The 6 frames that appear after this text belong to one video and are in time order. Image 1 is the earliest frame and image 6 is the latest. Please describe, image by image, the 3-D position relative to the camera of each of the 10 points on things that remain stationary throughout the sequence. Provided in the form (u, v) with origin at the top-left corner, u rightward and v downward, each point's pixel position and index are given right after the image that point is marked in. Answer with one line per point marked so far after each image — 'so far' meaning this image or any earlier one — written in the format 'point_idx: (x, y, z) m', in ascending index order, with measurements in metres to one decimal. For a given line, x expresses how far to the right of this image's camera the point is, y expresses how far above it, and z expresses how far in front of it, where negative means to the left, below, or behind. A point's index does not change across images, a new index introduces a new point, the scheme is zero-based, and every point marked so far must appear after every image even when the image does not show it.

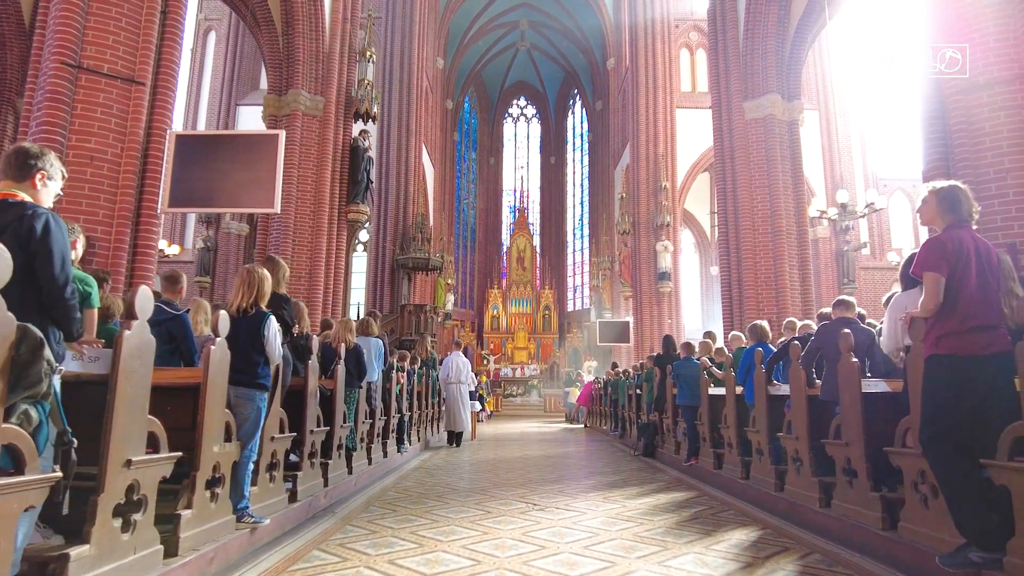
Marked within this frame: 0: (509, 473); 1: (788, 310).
0: (0.0, -1.9, +6.3) m
1: (+4.7, -0.4, +10.5) m
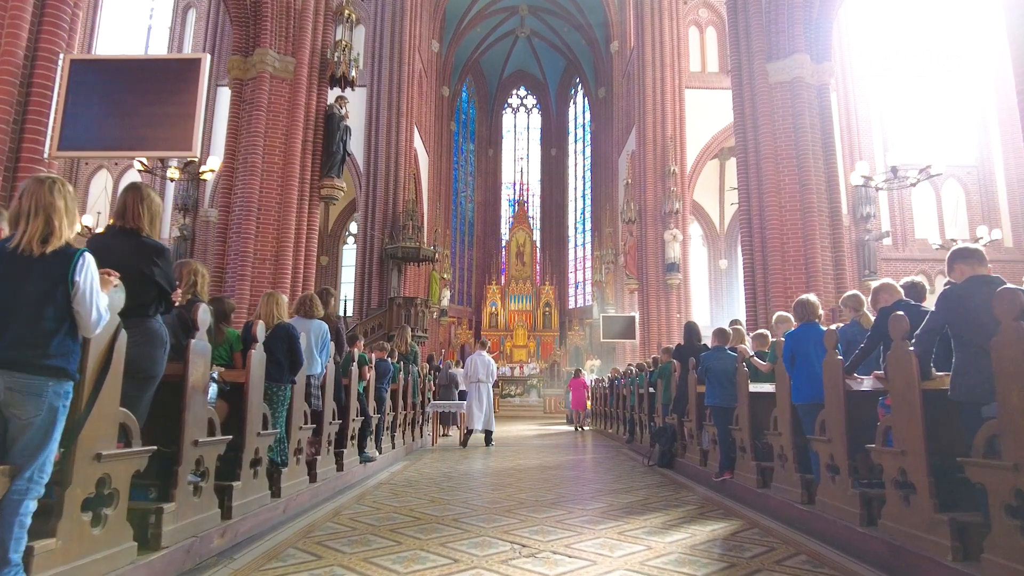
0: (-0.1, -1.7, +5.1) m
1: (+4.6, -0.2, +9.2) m
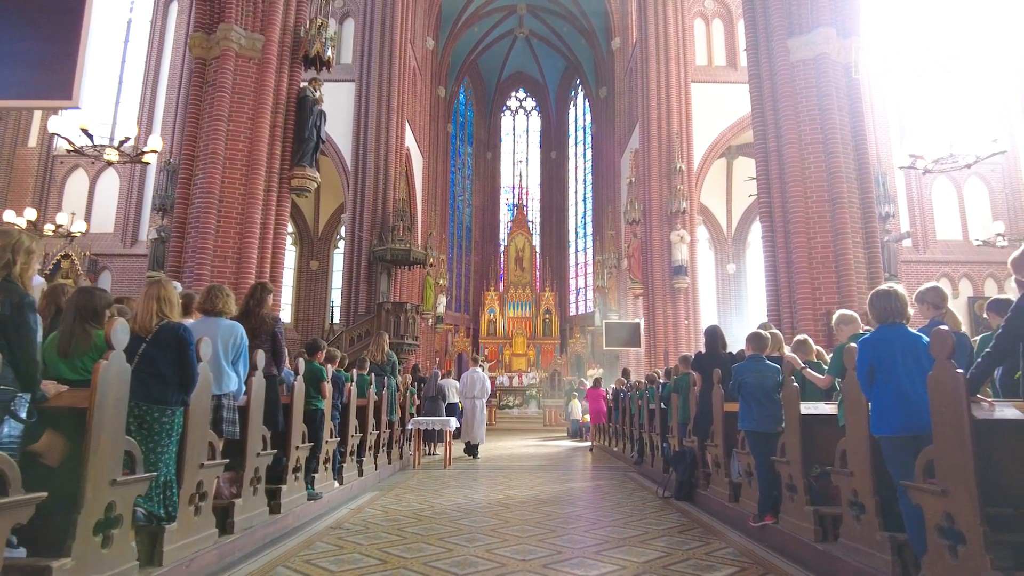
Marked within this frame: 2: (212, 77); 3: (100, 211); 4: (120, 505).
0: (-0.2, -1.6, +4.0) m
1: (+4.5, -0.2, +8.1) m
2: (-4.3, +3.0, +8.8) m
3: (-11.5, +2.2, +17.4) m
4: (-1.6, -0.9, +2.5) m
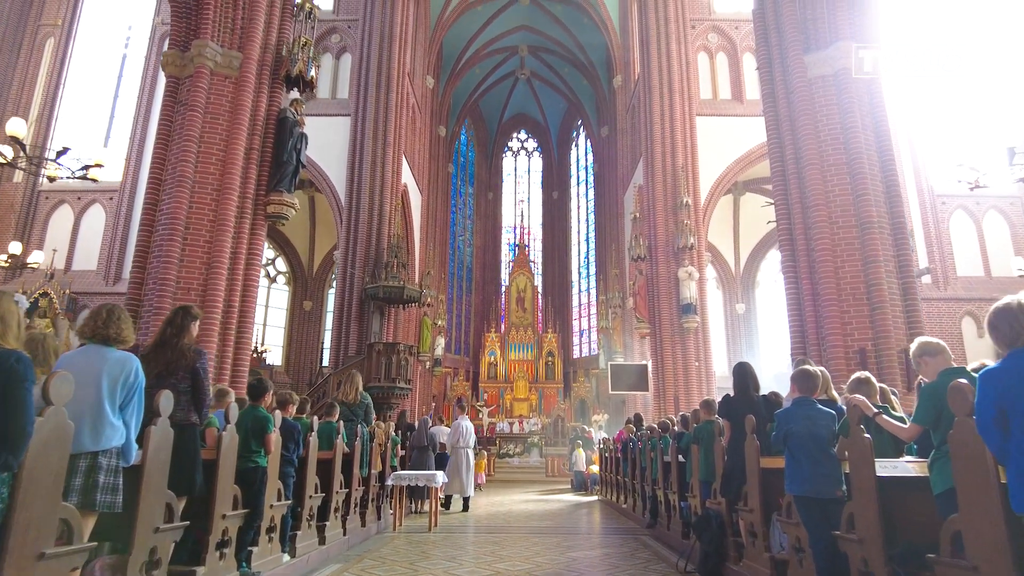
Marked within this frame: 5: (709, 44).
0: (-0.3, -1.7, +3.0) m
1: (+4.4, -0.6, +7.2) m
2: (-4.3, +2.5, +8.2) m
3: (-11.5, +1.1, +16.7) m
4: (-1.7, -0.9, +1.6) m
5: (+5.8, +7.2, +18.3) m
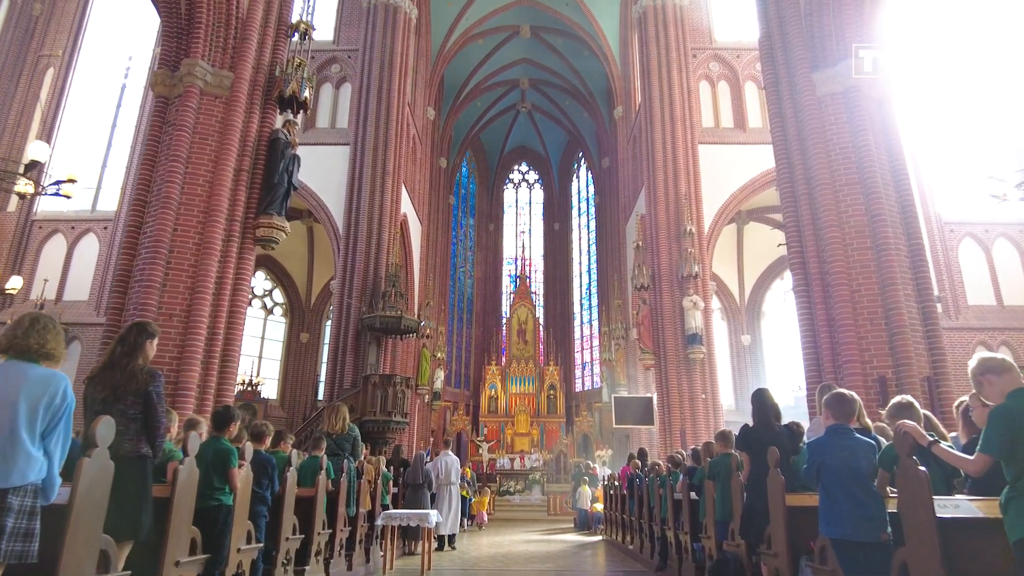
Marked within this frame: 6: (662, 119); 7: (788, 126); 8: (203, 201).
0: (-0.4, -1.8, +2.5) m
1: (+4.4, -0.8, +6.8) m
2: (-4.3, +2.2, +8.0) m
3: (-11.5, +0.3, +16.4) m
4: (-1.7, -0.8, +1.2) m
5: (+5.8, +6.3, +18.2) m
6: (+4.2, +4.7, +17.3) m
7: (+3.7, +2.2, +8.3) m
8: (-3.8, +1.1, +7.7) m
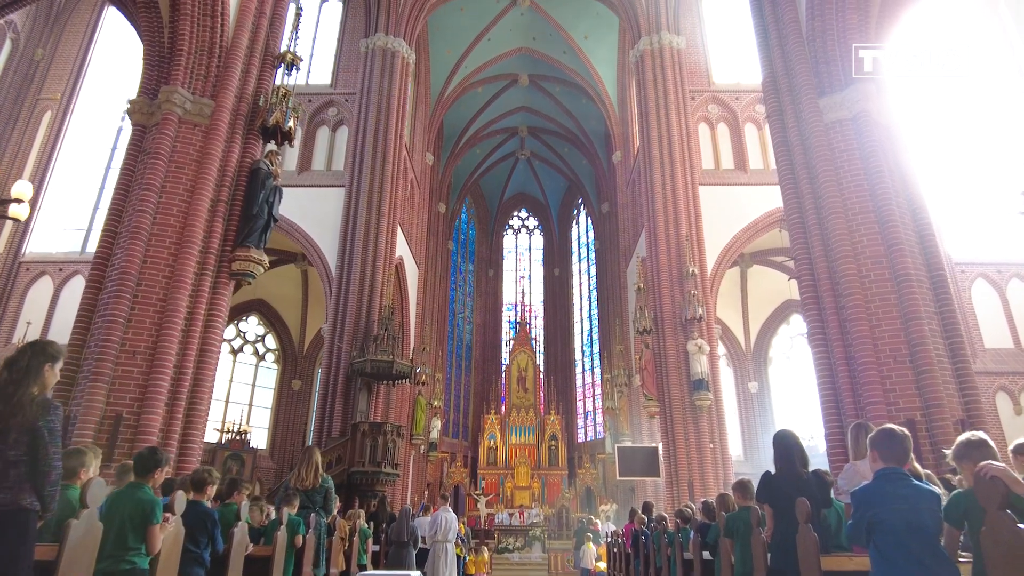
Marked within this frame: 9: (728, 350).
0: (-0.5, -1.8, +1.8) m
1: (+4.3, -1.2, +6.2) m
2: (-4.4, +1.8, +7.6) m
3: (-11.6, -0.9, +15.9) m
4: (-1.8, -0.7, +0.6) m
5: (+5.7, +5.0, +18.1) m
6: (+4.1, +3.5, +17.0) m
7: (+3.6, +1.7, +7.9) m
8: (-3.9, +0.7, +7.2) m
9: (+6.9, -1.9, +19.8) m
